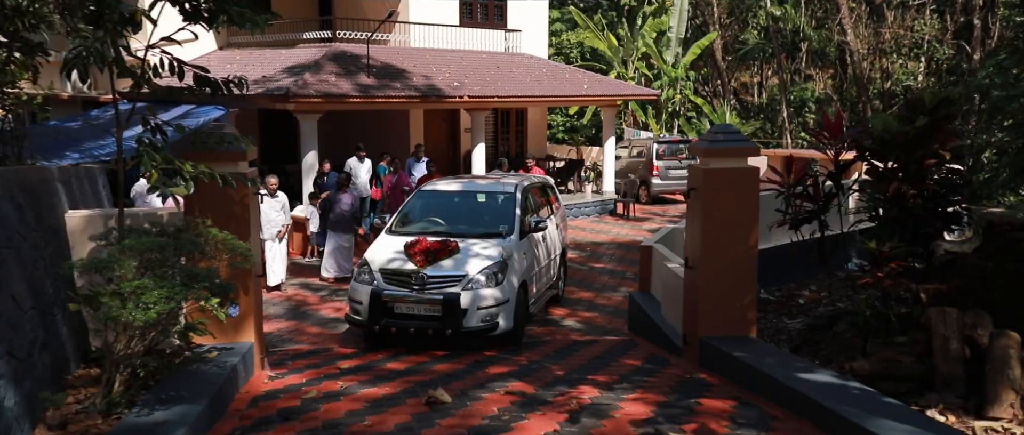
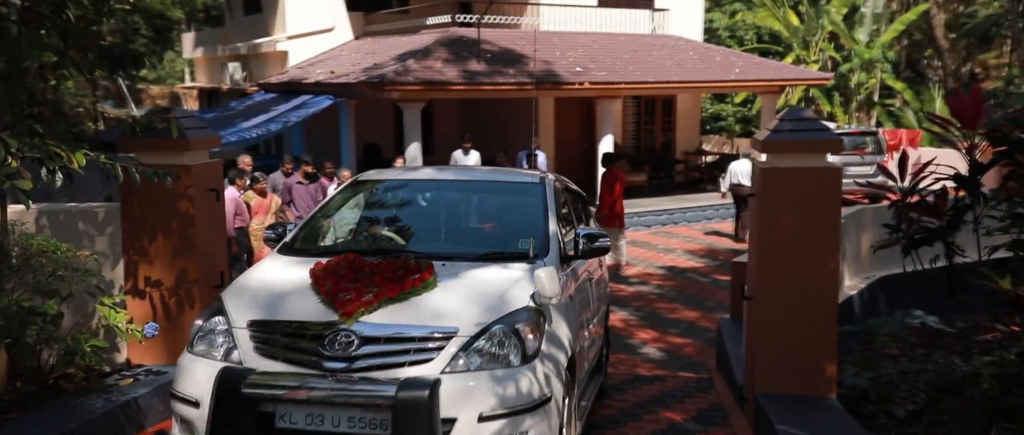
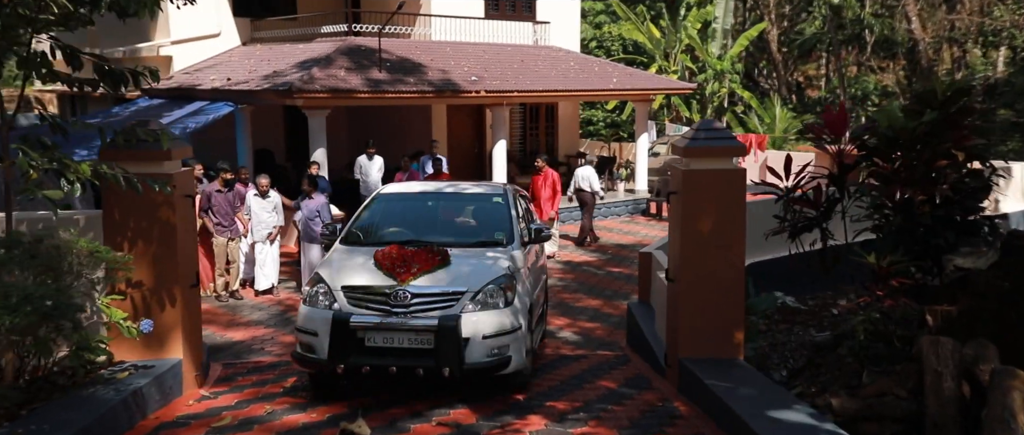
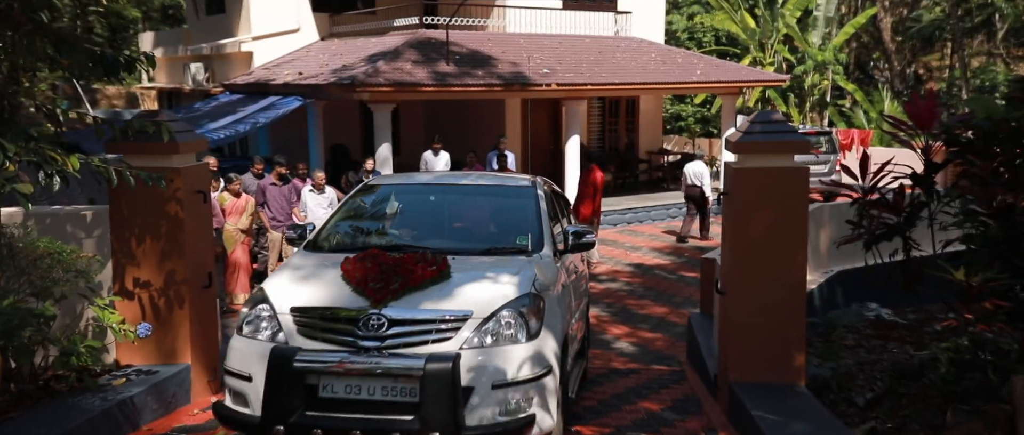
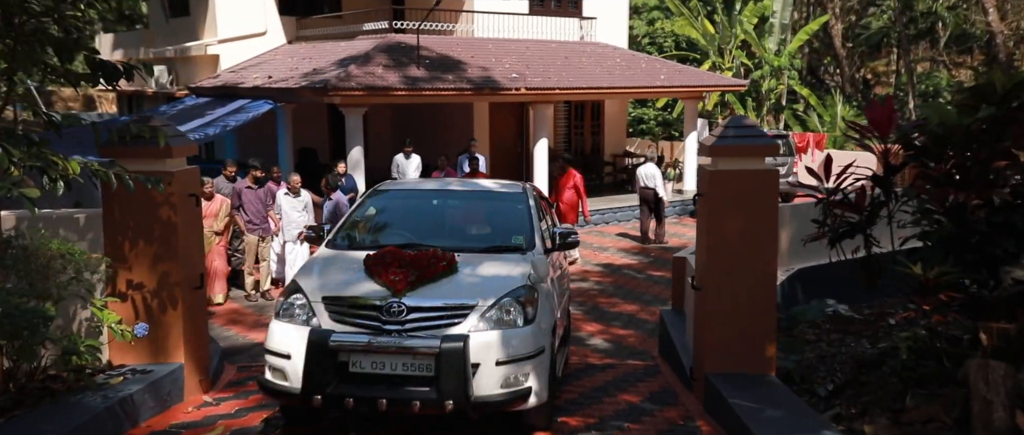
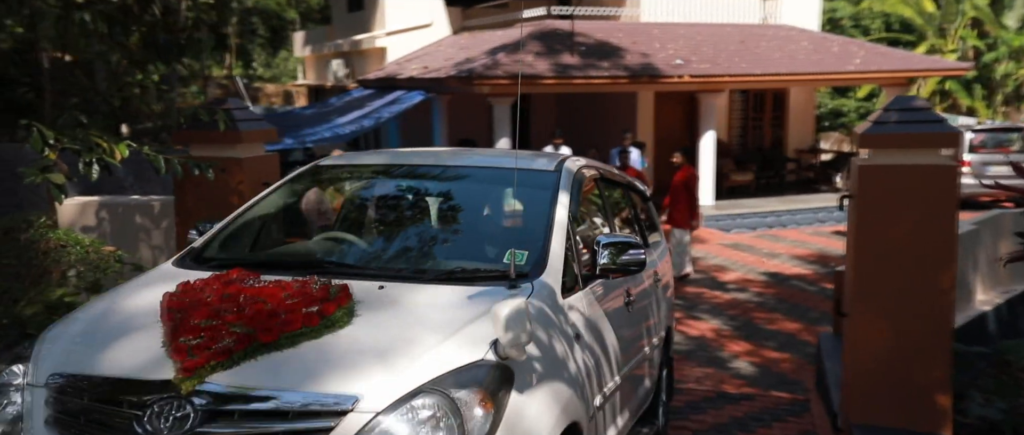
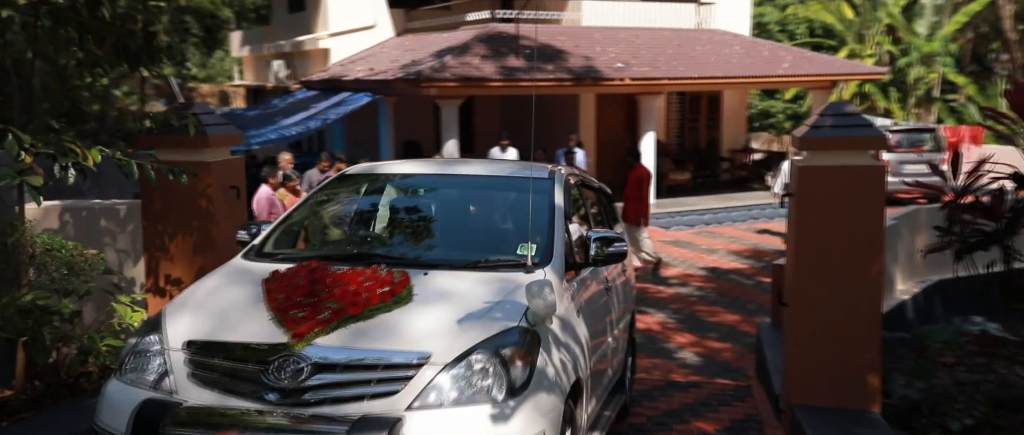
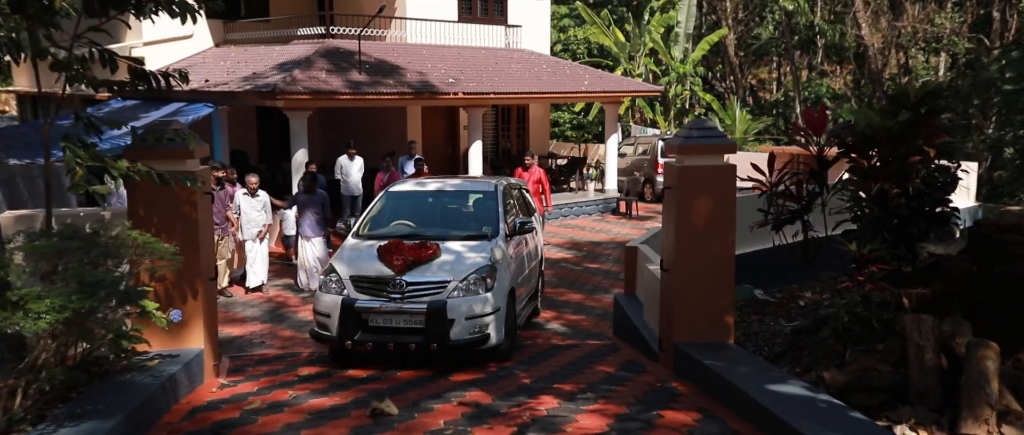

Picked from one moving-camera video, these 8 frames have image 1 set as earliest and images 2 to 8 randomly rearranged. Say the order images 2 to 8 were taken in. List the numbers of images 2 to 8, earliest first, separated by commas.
8, 3, 5, 4, 2, 7, 6
